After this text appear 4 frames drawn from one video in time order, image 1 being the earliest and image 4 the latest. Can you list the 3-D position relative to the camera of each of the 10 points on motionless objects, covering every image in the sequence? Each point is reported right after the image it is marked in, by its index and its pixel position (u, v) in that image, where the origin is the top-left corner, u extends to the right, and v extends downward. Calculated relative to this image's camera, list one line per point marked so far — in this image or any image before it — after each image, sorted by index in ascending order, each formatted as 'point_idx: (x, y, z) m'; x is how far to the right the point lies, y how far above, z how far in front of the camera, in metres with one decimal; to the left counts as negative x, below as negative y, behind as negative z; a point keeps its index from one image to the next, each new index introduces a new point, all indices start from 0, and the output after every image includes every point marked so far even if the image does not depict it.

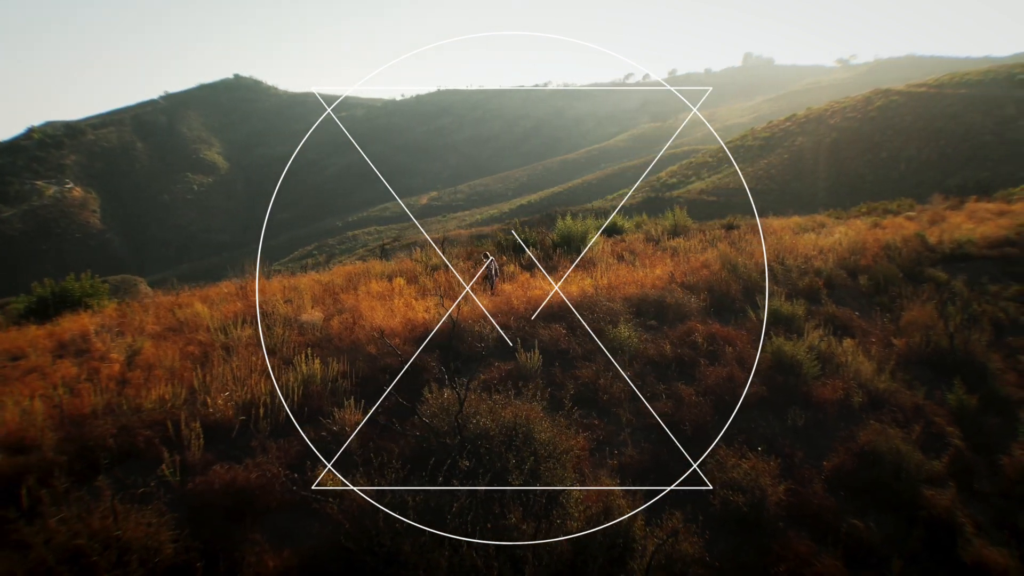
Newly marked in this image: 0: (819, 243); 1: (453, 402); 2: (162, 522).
0: (+2.9, +0.4, +10.2) m
1: (-0.3, -0.6, +5.6) m
2: (-1.5, -1.0, +4.6) m
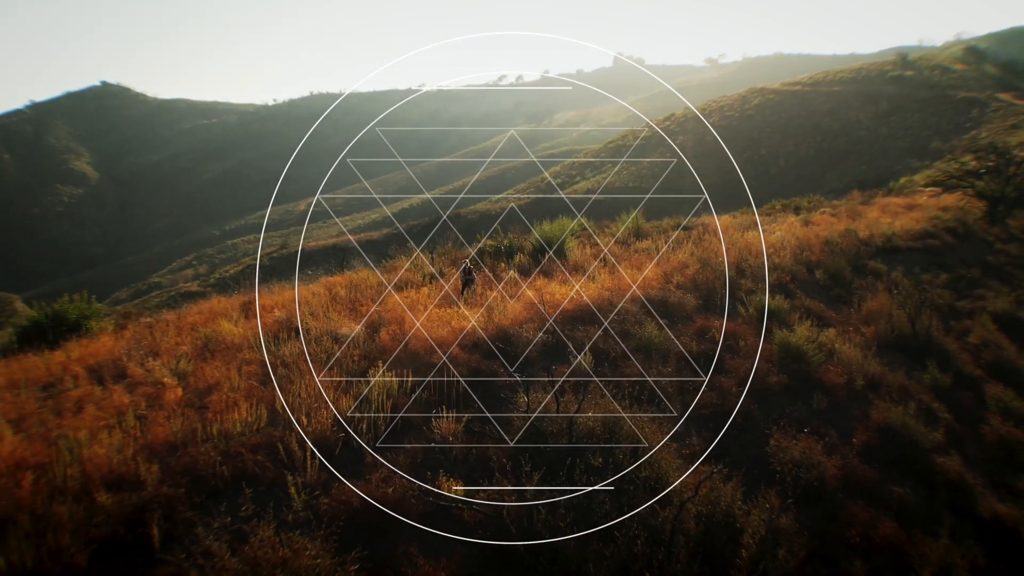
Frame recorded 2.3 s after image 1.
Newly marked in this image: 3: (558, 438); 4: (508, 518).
0: (+2.6, +0.5, +11.0) m
1: (+0.2, -0.7, +6.1) m
2: (-0.9, -1.1, +4.9) m
3: (+0.2, -0.8, +5.8) m
4: (0.0, -1.1, +5.1) m
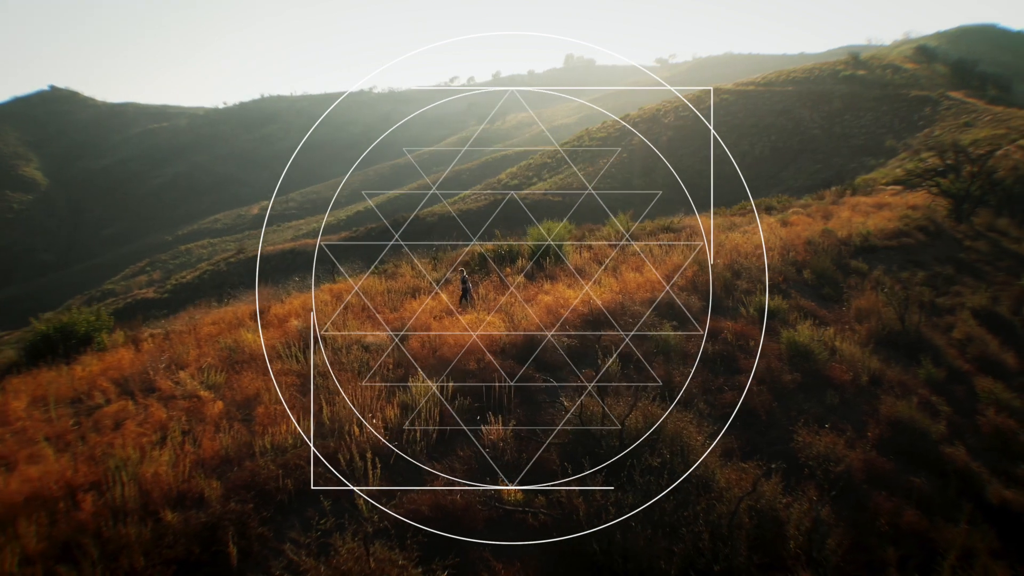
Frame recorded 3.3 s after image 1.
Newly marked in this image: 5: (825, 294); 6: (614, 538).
0: (+2.6, +0.5, +11.4) m
1: (+0.4, -0.7, +6.3) m
2: (-0.5, -1.2, +5.0) m
3: (+0.5, -0.9, +6.1) m
4: (+0.3, -1.1, +5.3) m
5: (+2.9, 0.0, +9.9) m
6: (+0.5, -1.2, +5.1) m
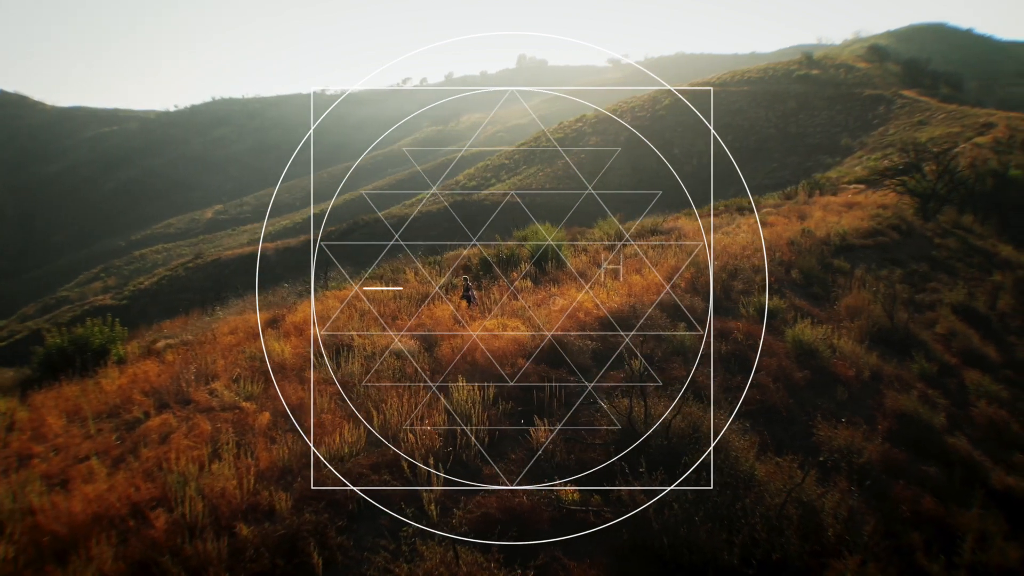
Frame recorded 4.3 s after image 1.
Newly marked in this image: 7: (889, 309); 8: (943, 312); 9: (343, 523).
0: (+2.5, +0.5, +11.8) m
1: (+0.7, -0.8, +6.6) m
2: (-0.2, -1.3, +5.3) m
3: (+0.8, -0.9, +6.4) m
4: (+0.6, -1.2, +5.6) m
5: (+3.0, 0.0, +10.4) m
6: (+0.8, -1.3, +5.5) m
7: (+3.6, -0.2, +9.8) m
8: (+4.0, -0.2, +9.8) m
9: (-0.9, -1.2, +5.7) m
